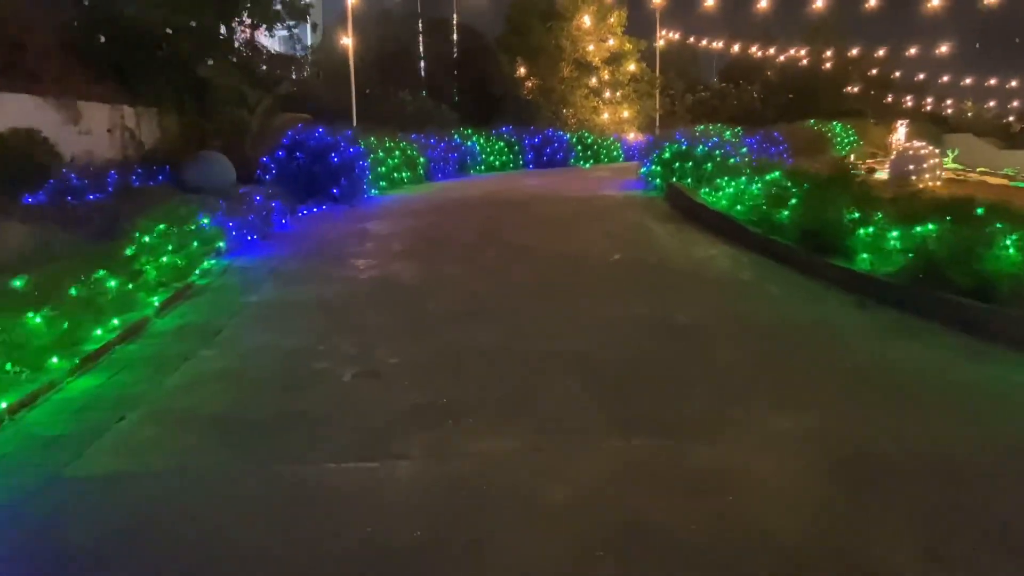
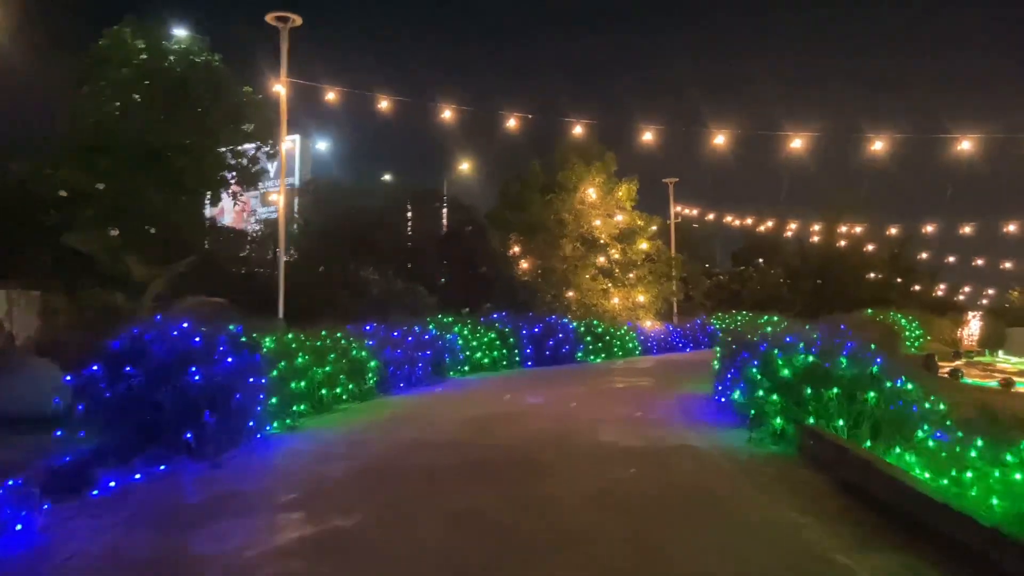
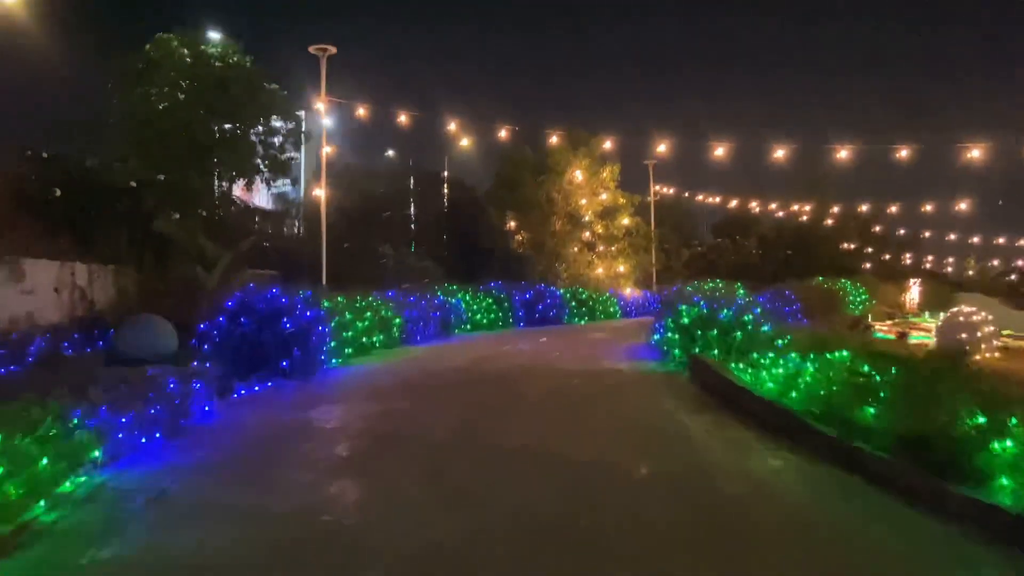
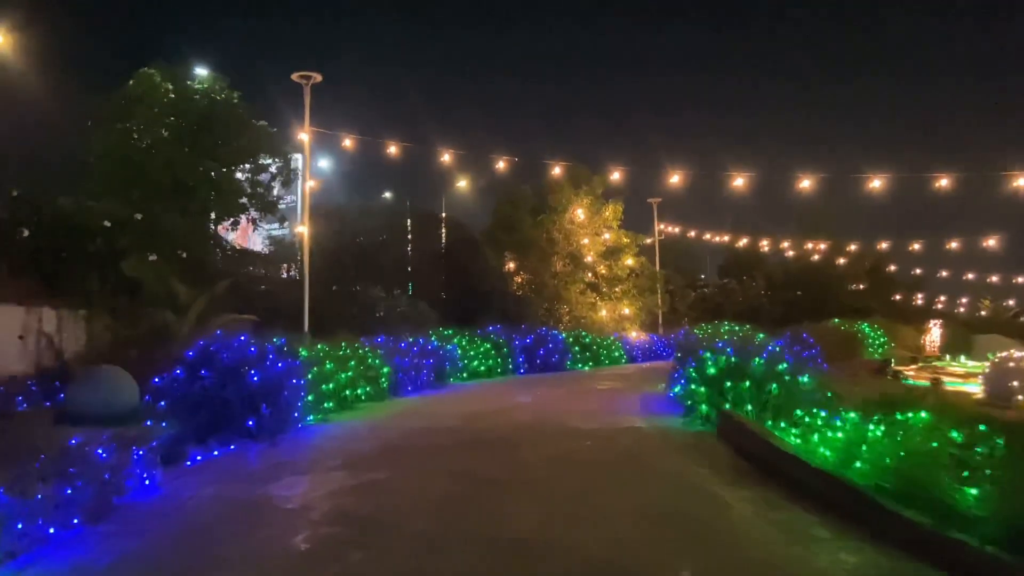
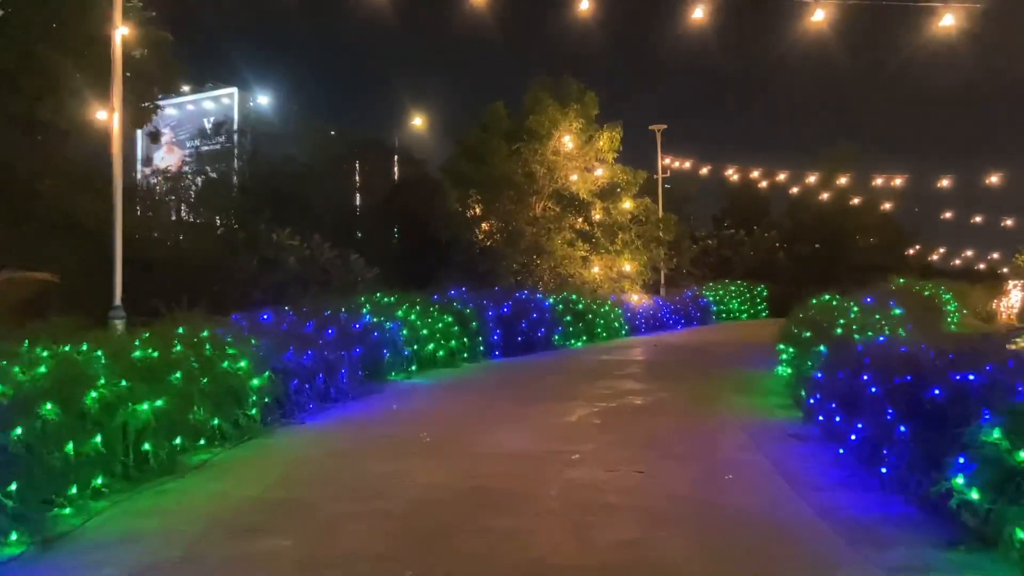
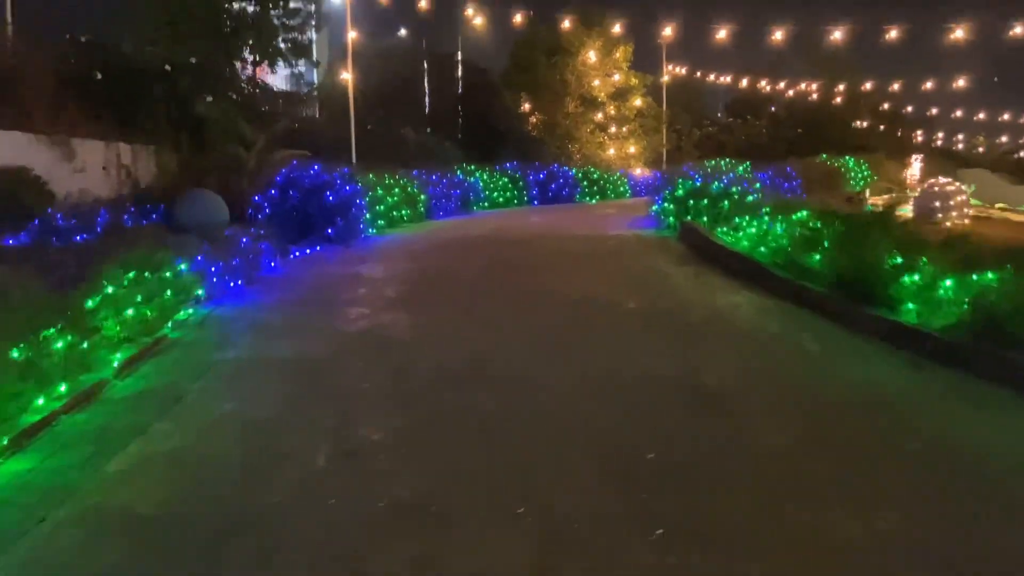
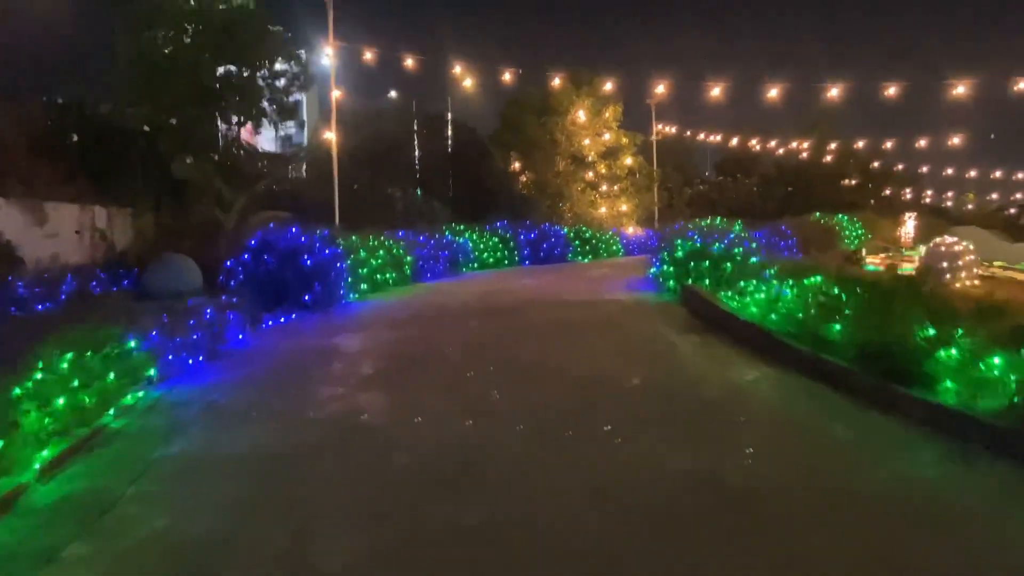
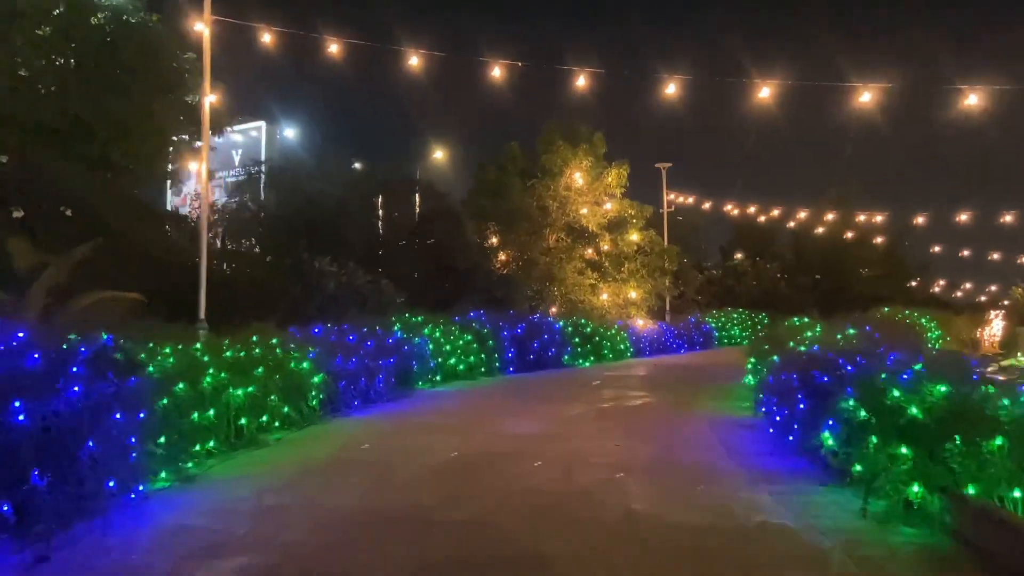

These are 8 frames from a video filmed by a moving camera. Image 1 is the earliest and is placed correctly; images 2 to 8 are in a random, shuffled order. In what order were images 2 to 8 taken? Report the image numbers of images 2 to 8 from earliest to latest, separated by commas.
6, 7, 3, 4, 2, 8, 5
